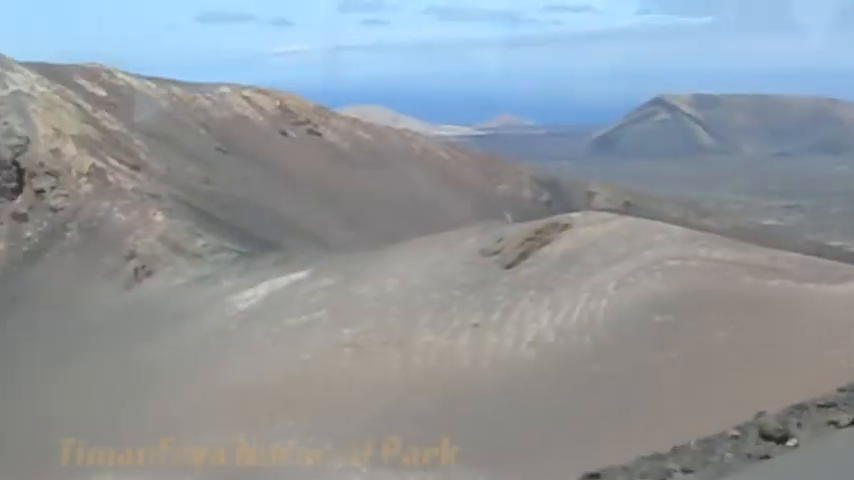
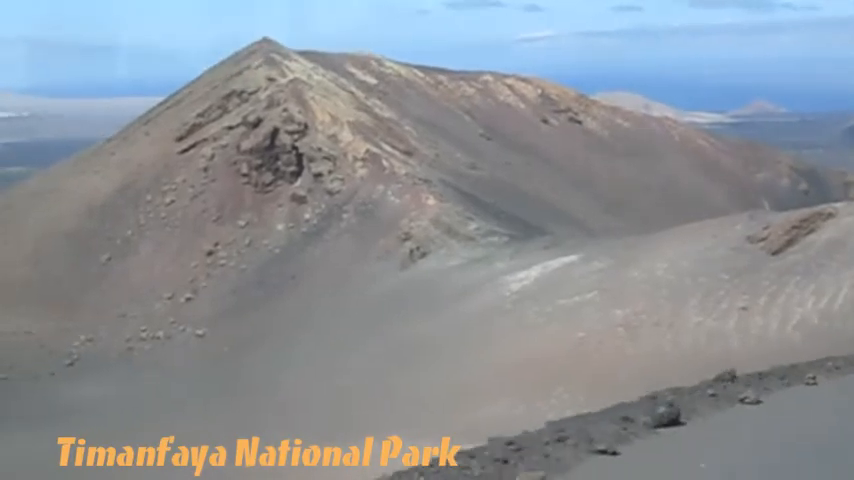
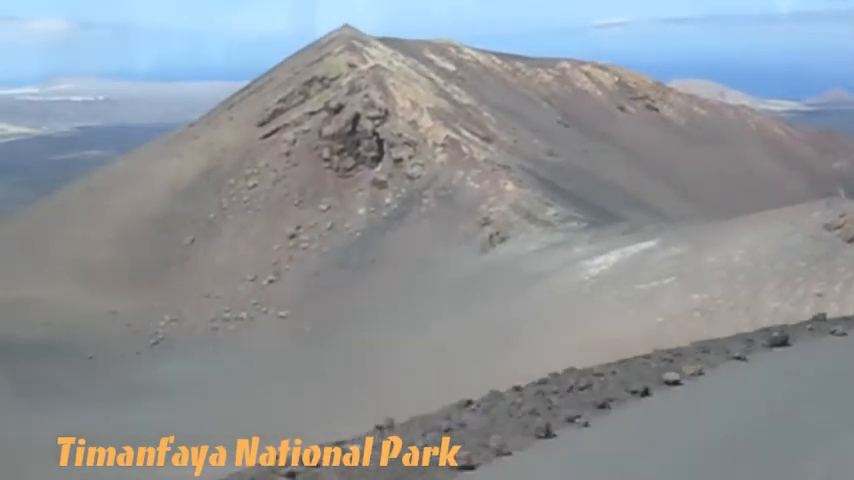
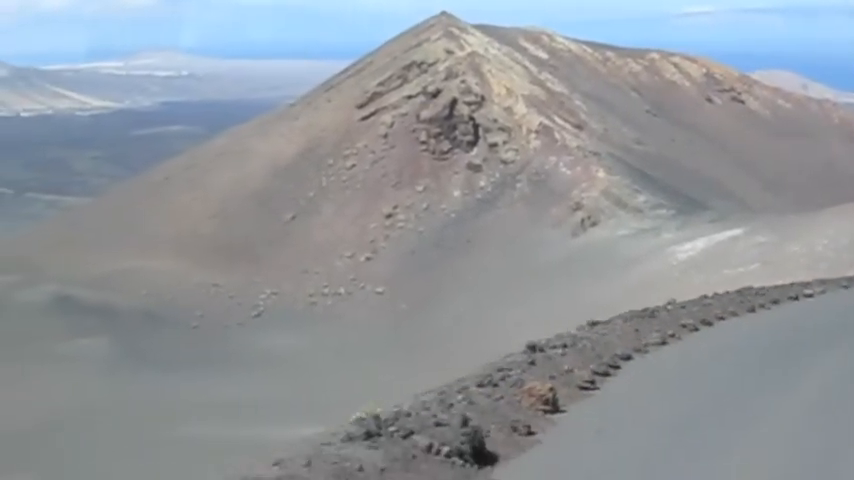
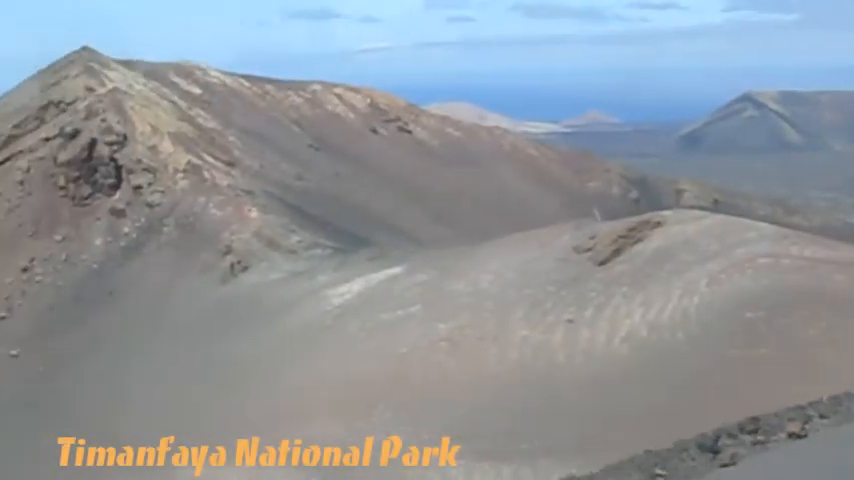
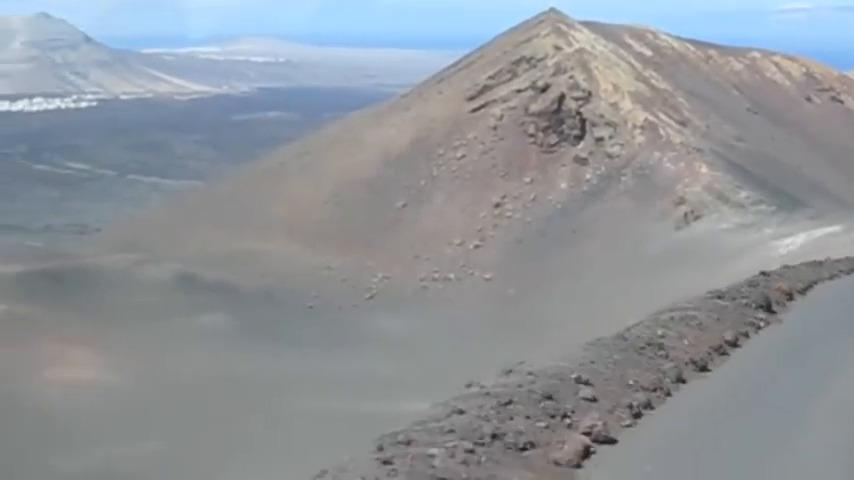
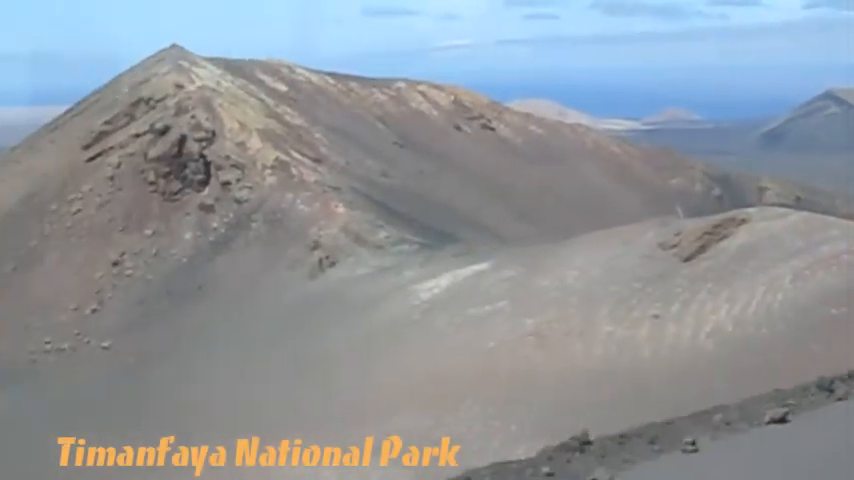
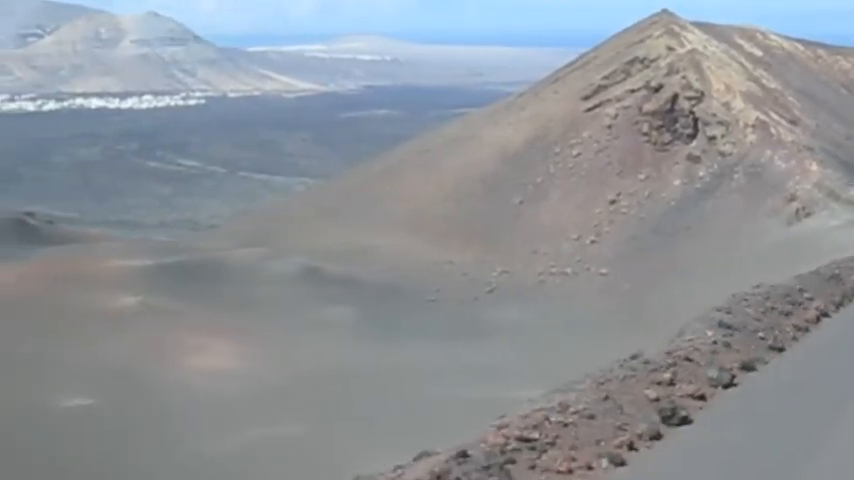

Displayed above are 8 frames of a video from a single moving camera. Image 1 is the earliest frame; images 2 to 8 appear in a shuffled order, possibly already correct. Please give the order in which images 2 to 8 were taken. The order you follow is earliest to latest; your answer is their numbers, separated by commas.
5, 7, 2, 3, 4, 6, 8
